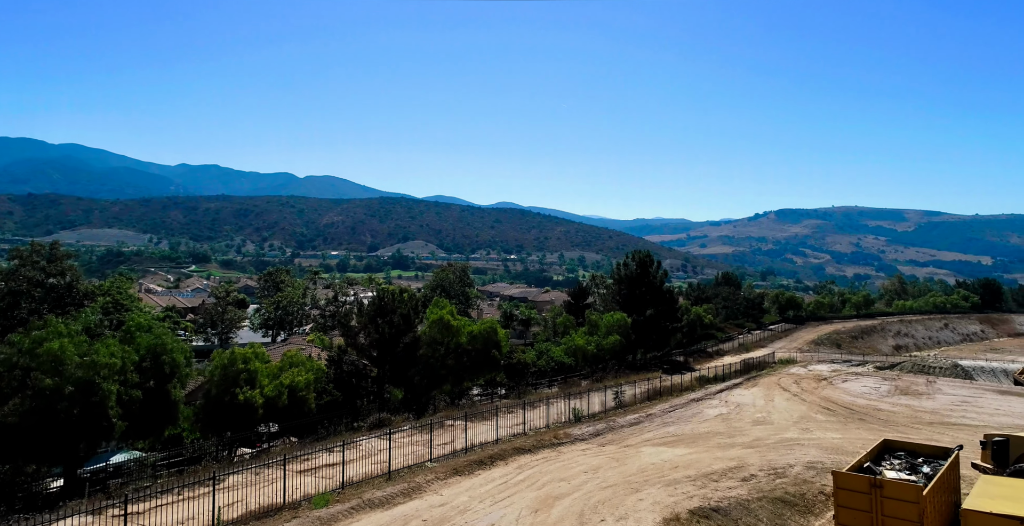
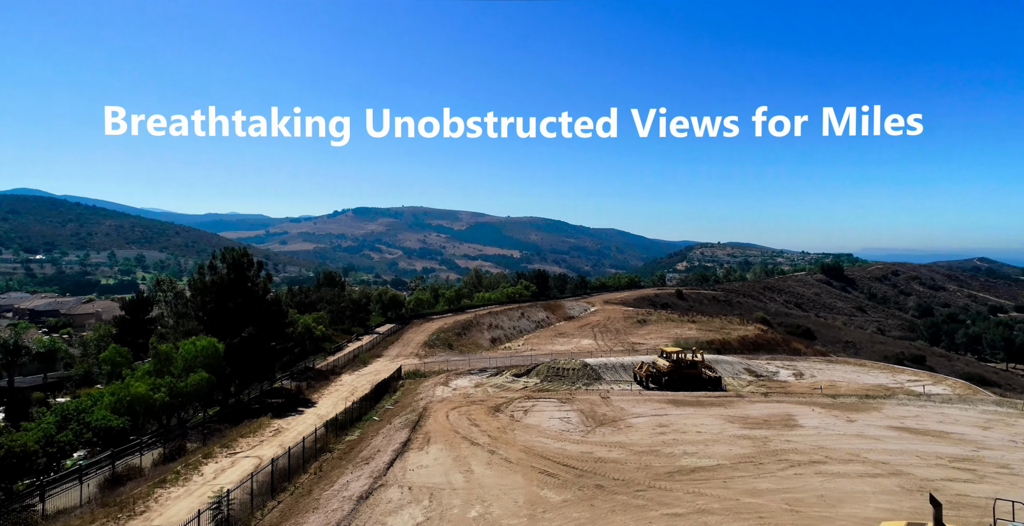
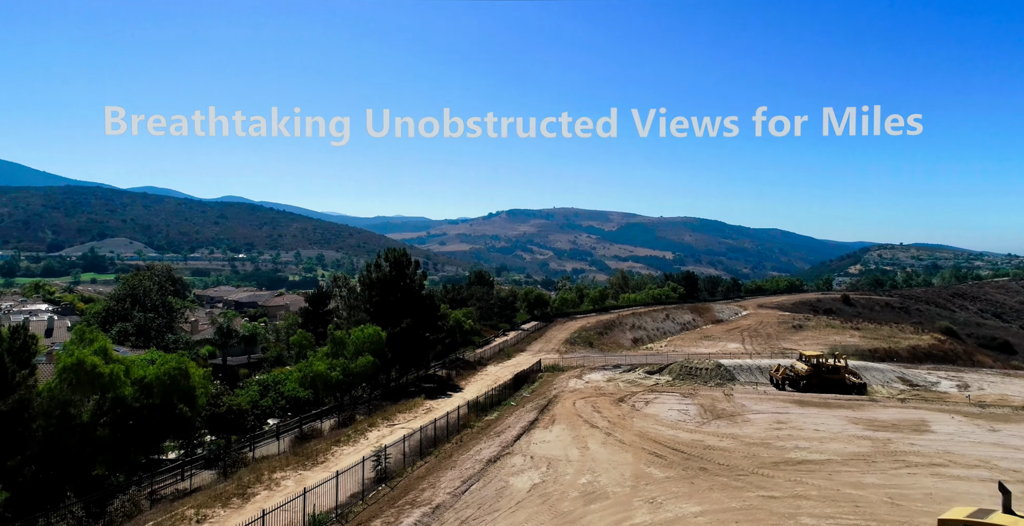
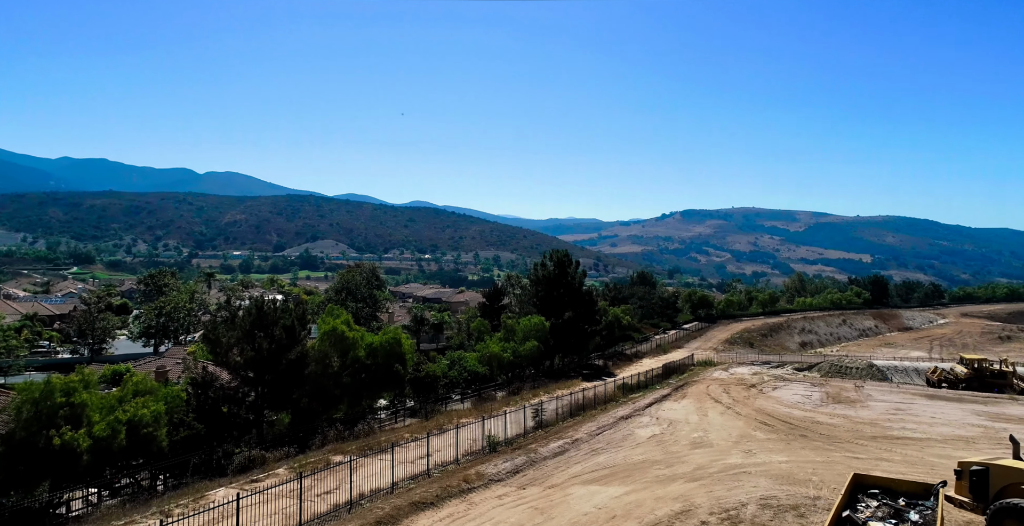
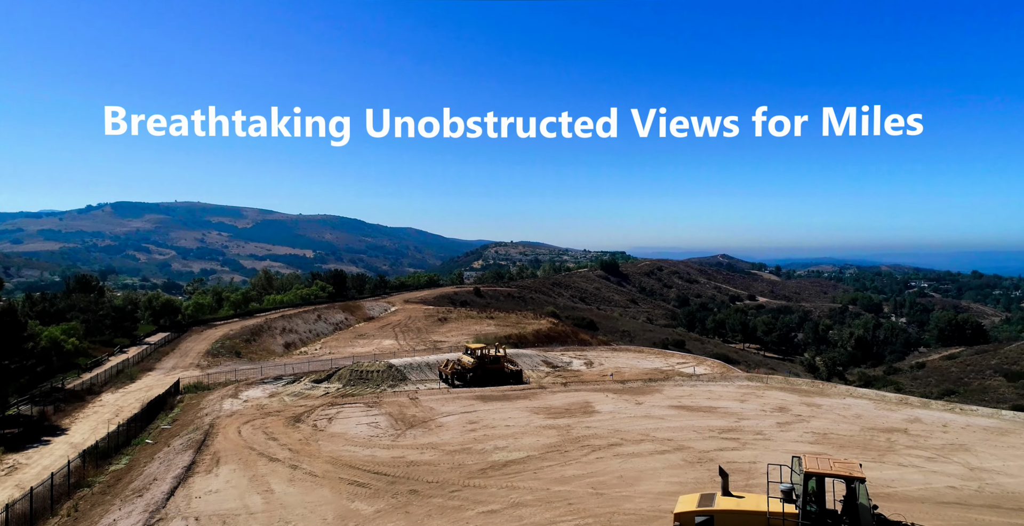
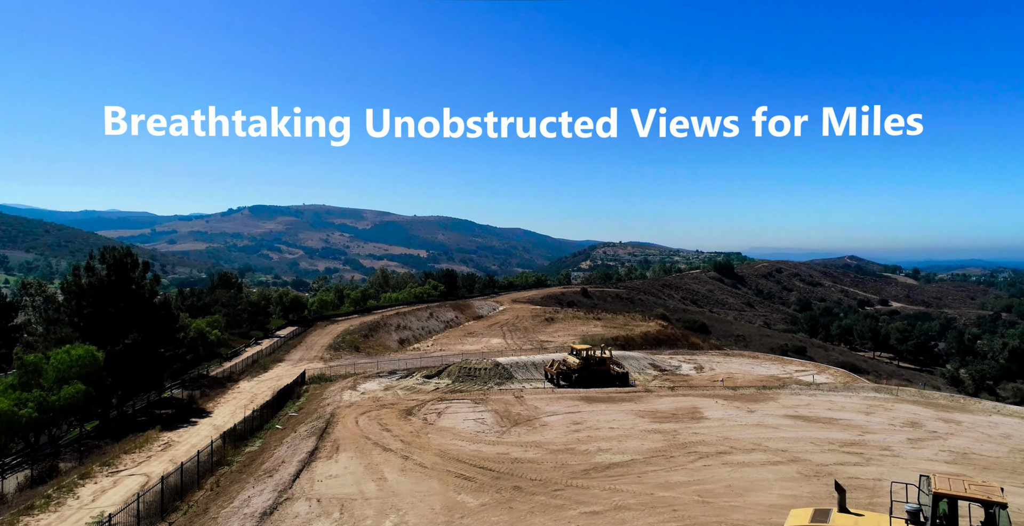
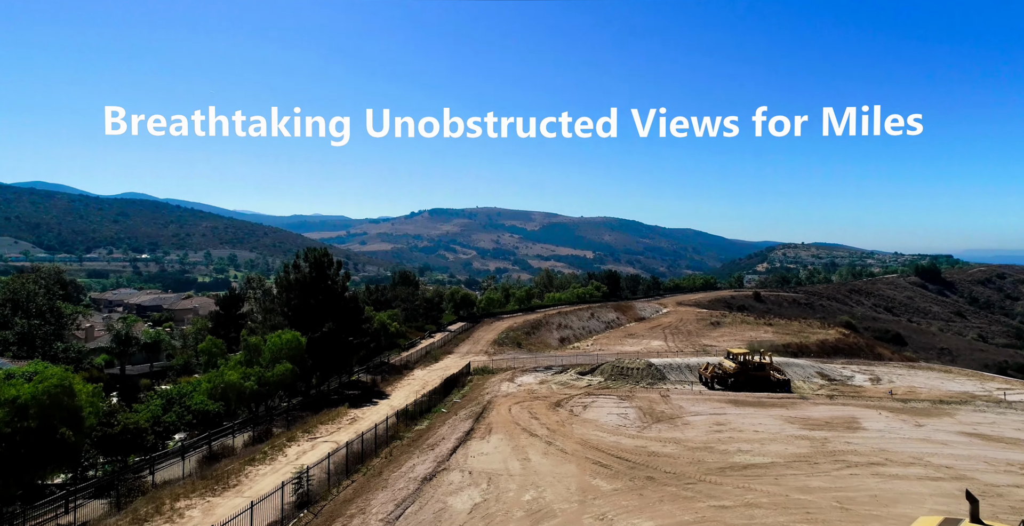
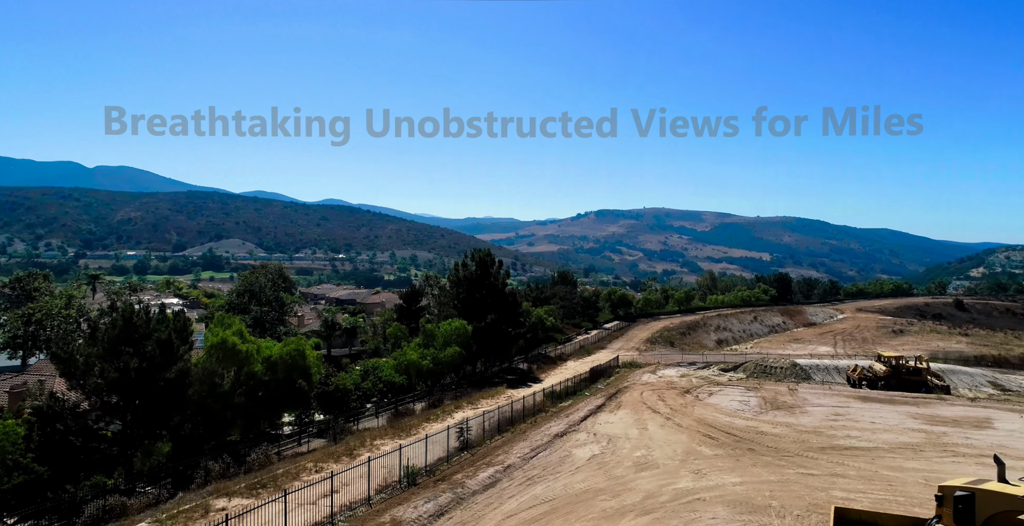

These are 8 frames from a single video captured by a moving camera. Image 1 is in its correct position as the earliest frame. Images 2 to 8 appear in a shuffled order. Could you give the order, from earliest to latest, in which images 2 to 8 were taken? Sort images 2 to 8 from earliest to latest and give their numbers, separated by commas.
4, 8, 3, 7, 2, 6, 5
